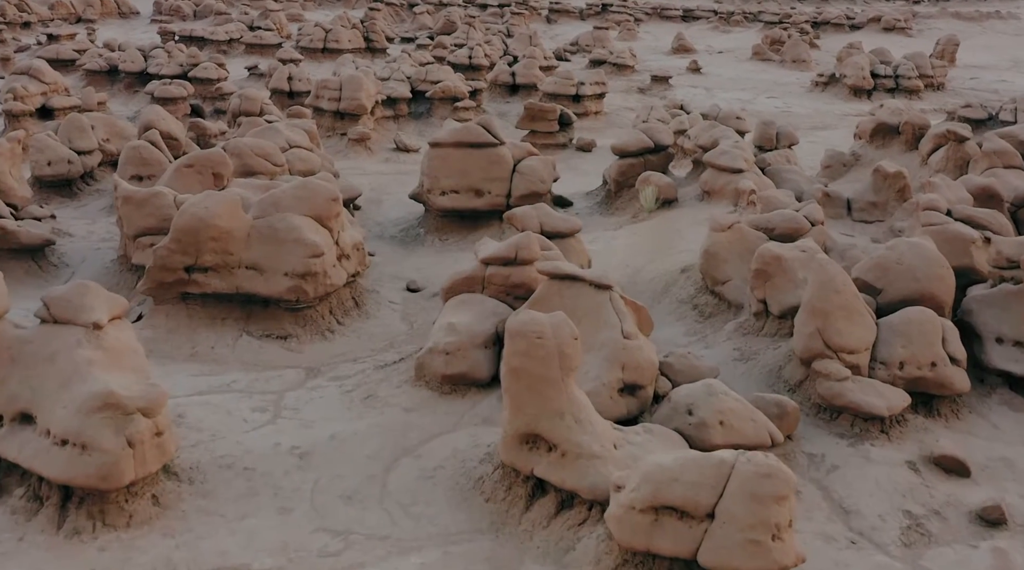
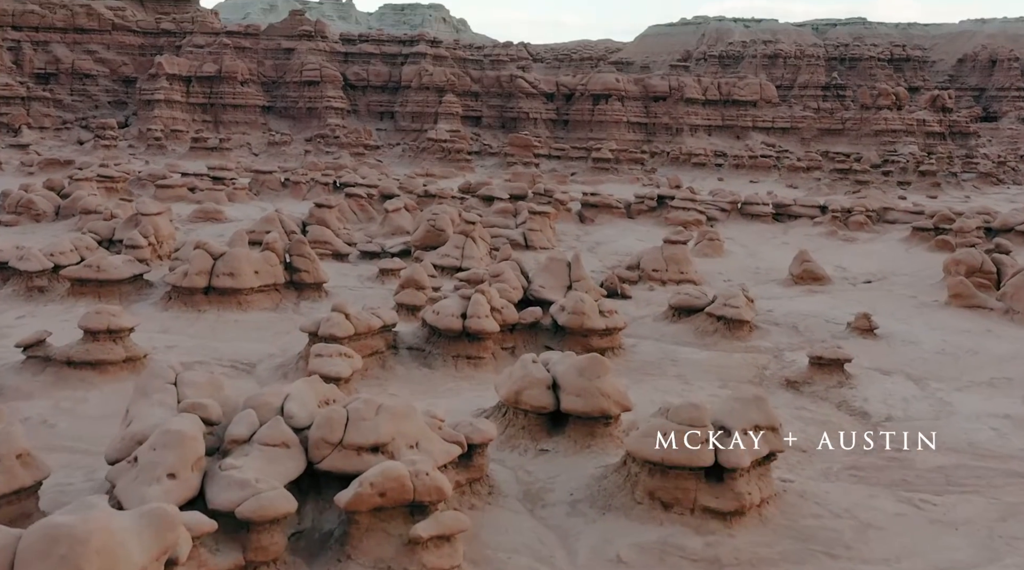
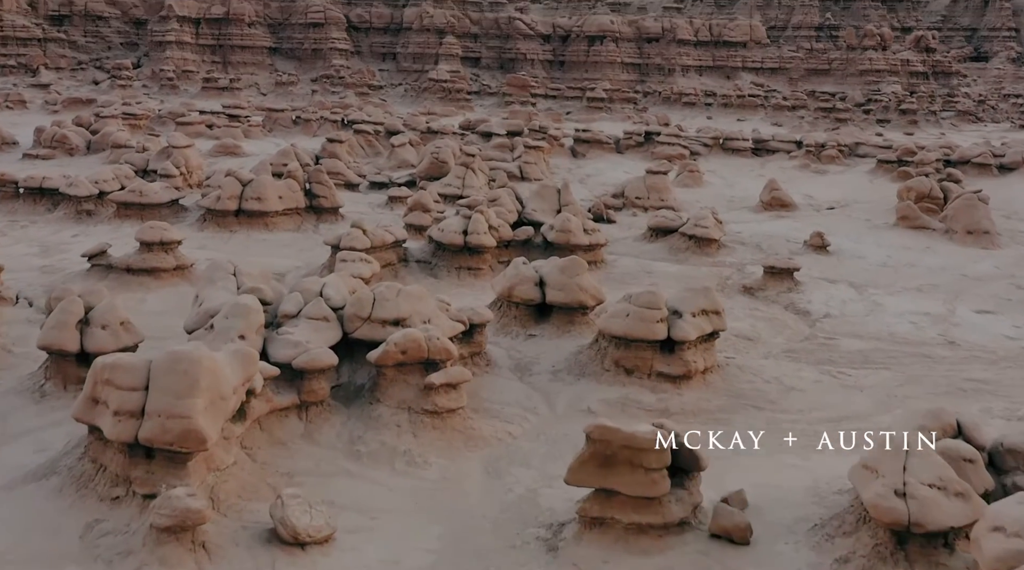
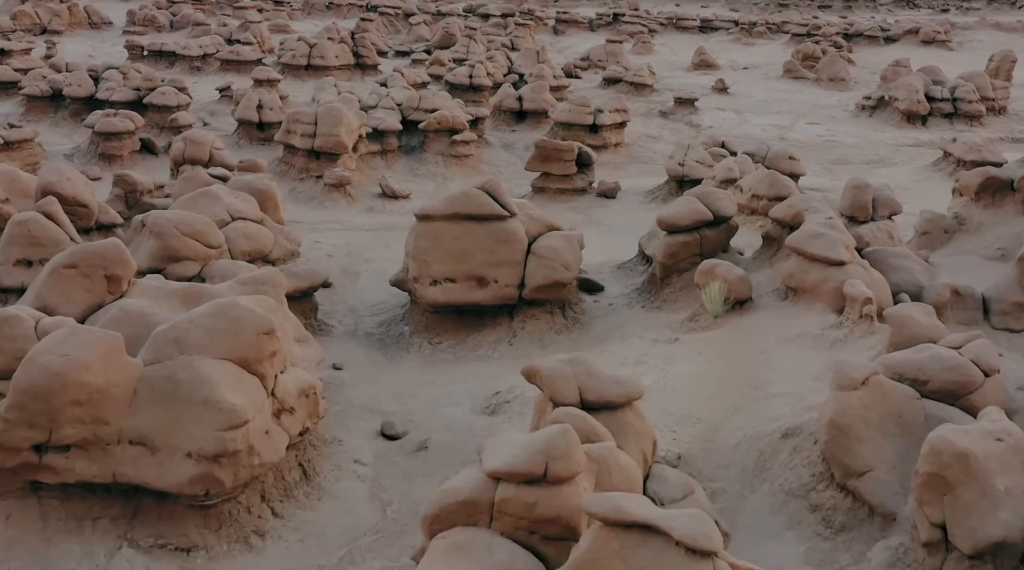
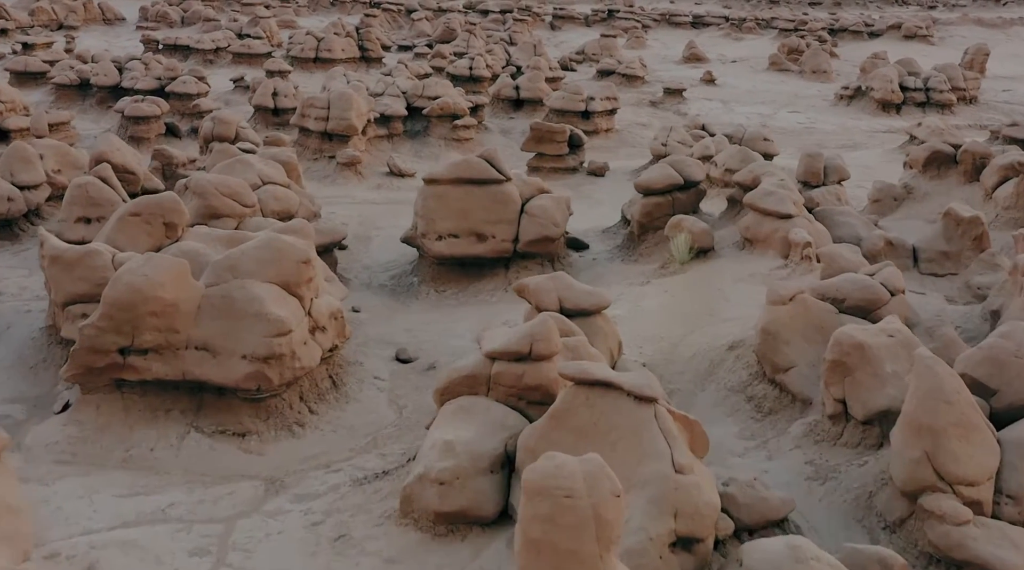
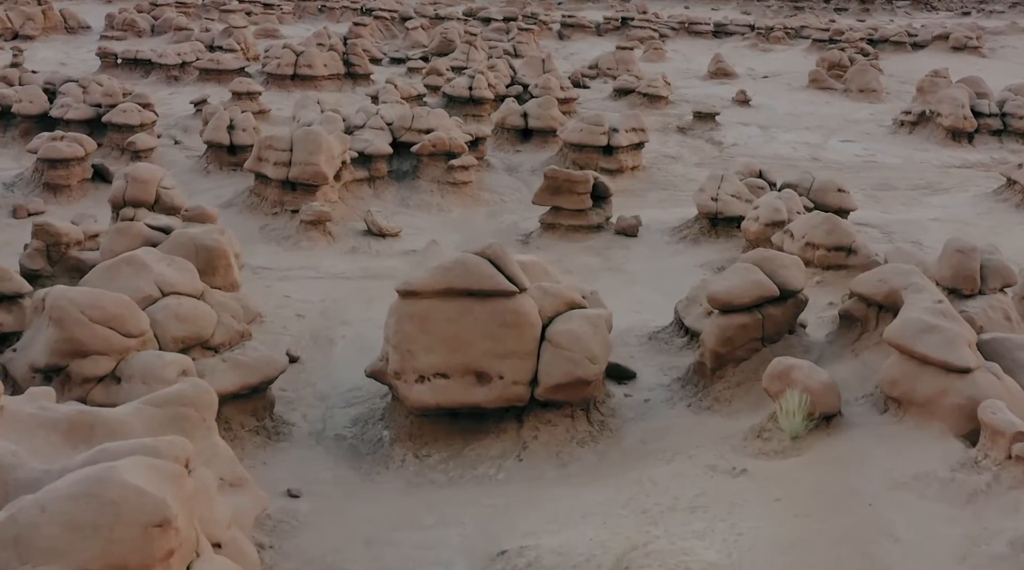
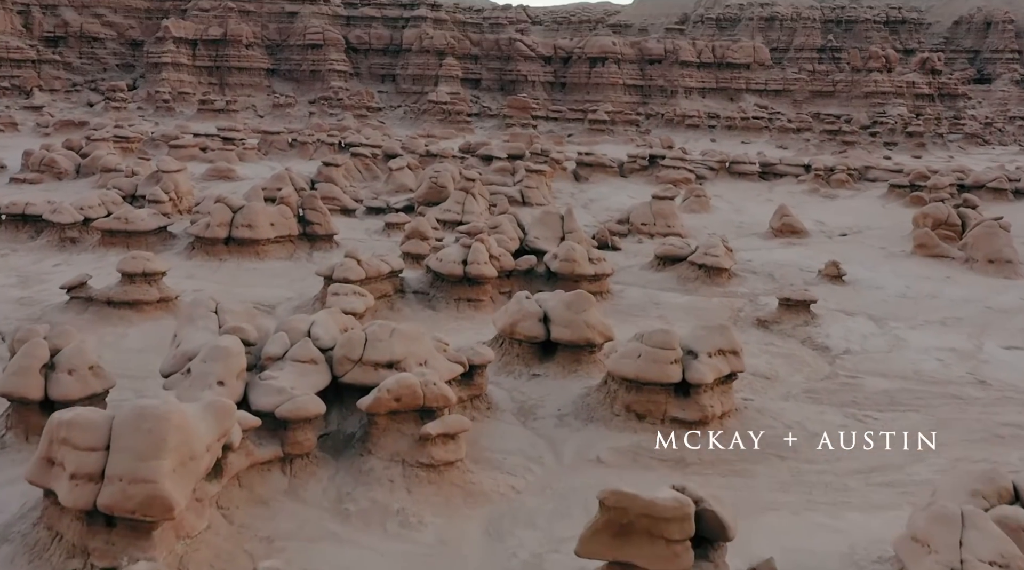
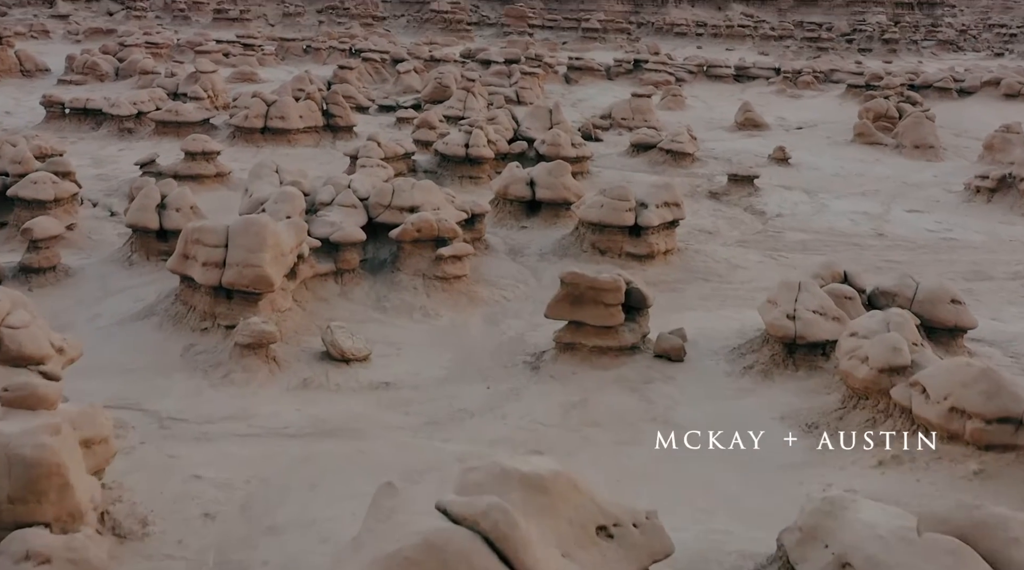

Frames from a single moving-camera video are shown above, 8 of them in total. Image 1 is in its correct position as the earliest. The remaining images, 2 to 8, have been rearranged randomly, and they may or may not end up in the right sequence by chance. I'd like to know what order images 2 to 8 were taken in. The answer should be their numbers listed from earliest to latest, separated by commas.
5, 4, 6, 8, 3, 7, 2
